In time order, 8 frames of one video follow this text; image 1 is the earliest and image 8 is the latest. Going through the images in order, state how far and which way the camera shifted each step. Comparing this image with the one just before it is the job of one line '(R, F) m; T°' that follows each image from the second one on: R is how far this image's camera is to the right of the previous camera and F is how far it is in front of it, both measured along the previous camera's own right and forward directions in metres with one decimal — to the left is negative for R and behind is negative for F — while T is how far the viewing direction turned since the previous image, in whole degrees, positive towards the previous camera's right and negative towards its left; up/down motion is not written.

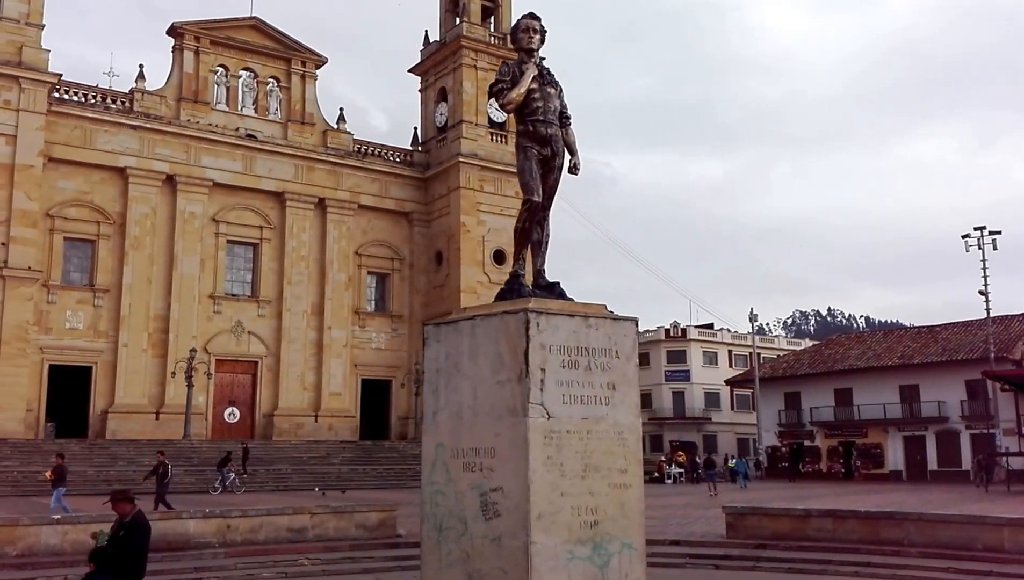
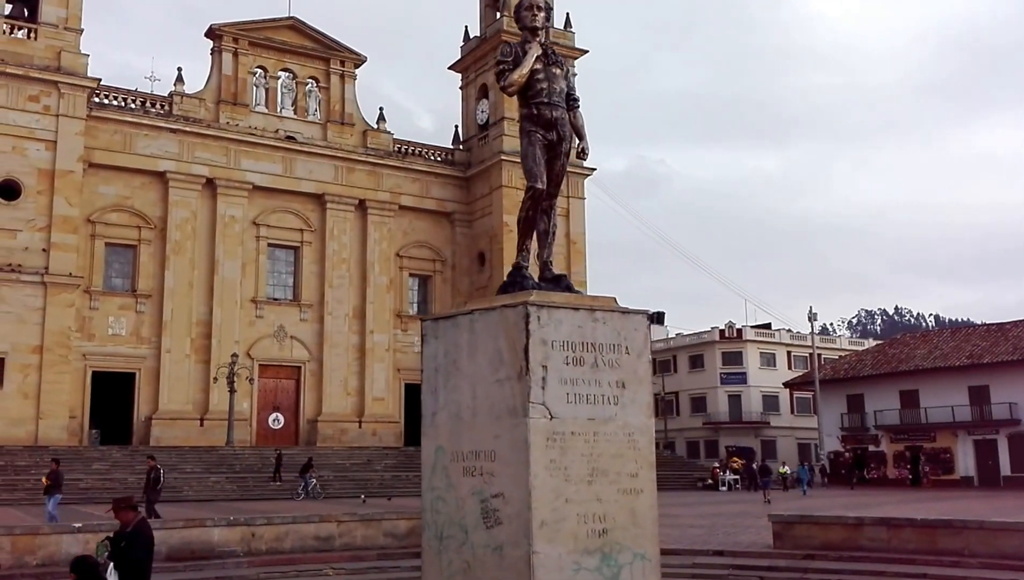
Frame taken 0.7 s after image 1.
(+0.3, +0.5) m; -2°
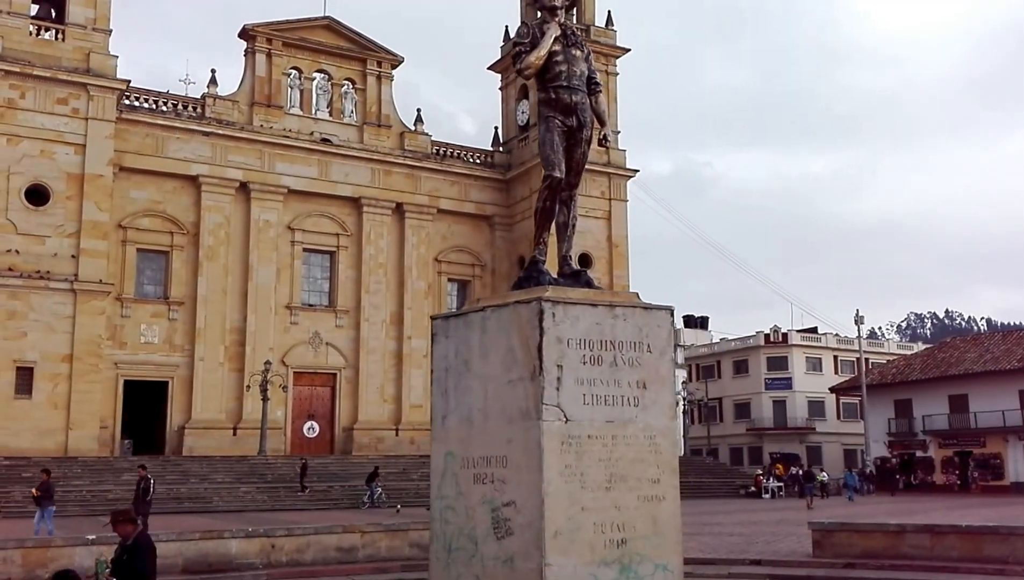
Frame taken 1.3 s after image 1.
(+0.2, +0.5) m; -2°
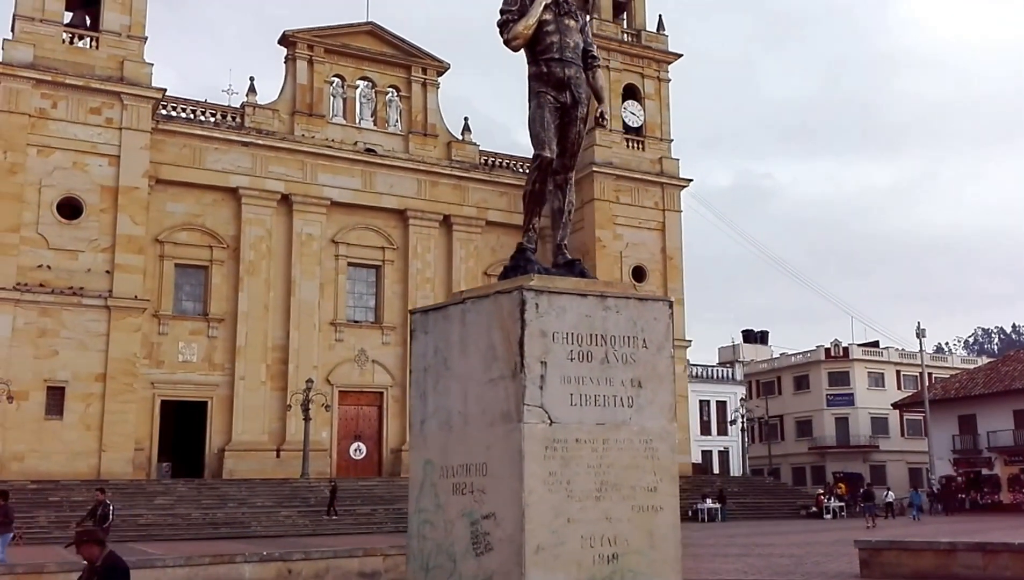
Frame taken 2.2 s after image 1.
(+0.4, +0.8) m; -2°
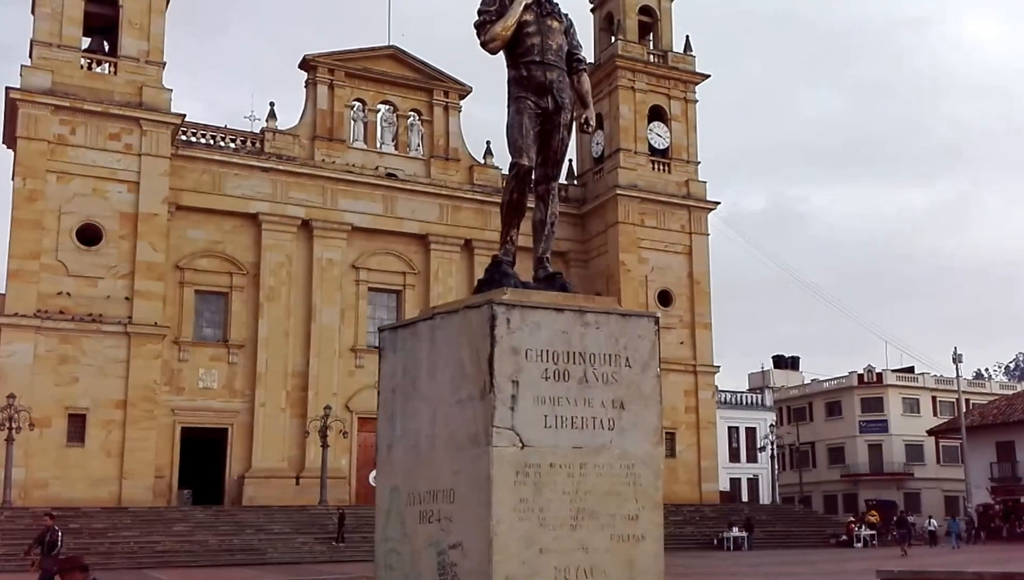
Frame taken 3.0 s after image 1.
(+0.2, +0.4) m; -1°
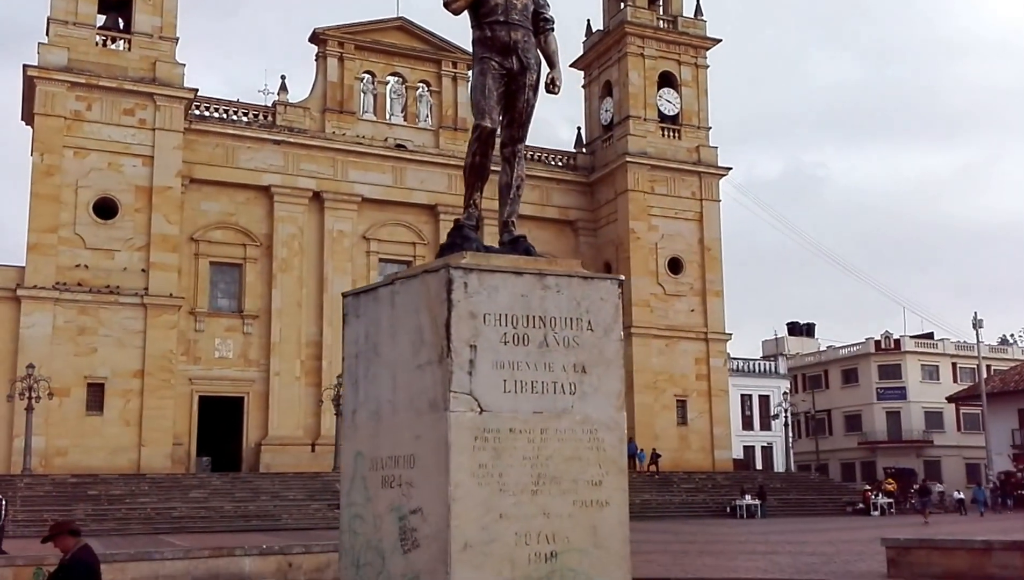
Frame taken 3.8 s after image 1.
(+0.2, +0.1) m; -1°
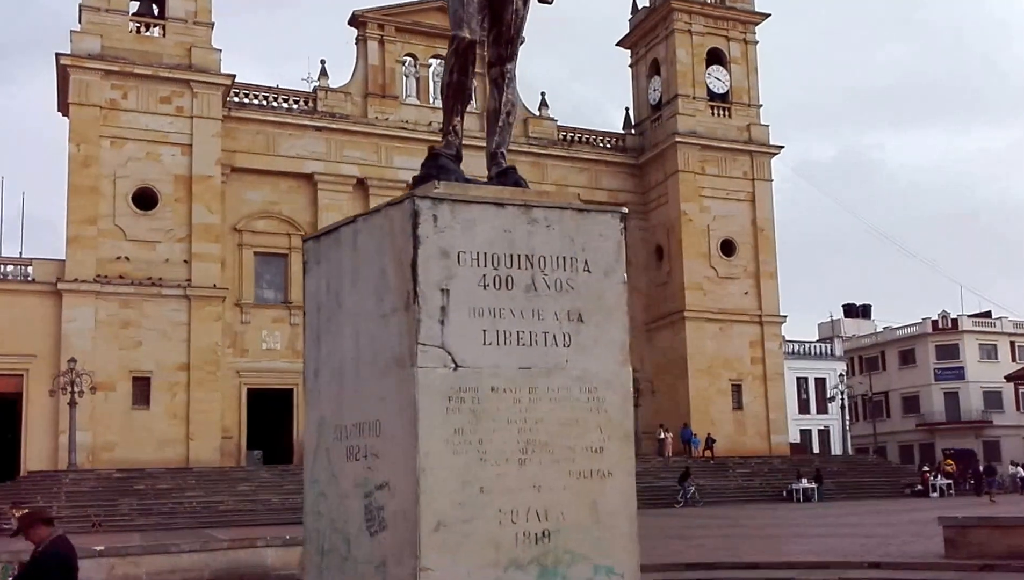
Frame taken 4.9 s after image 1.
(+0.2, +1.0) m; -2°
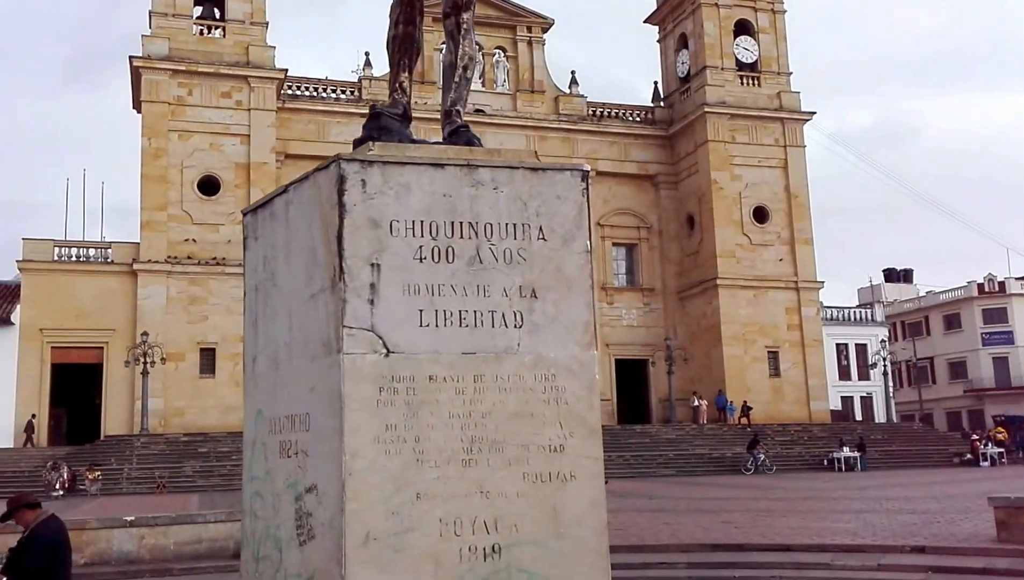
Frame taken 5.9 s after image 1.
(+0.3, +0.8) m; -1°
